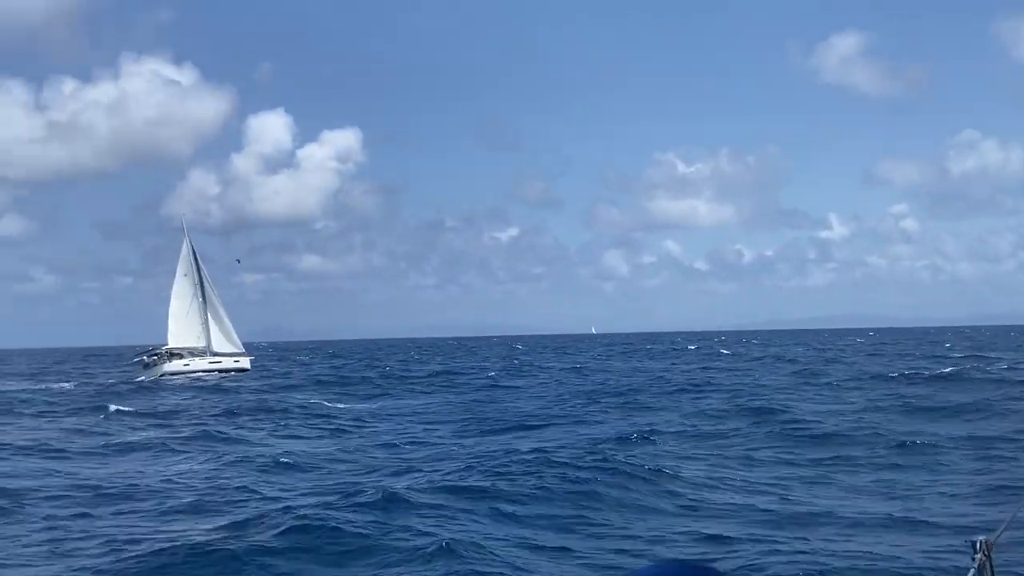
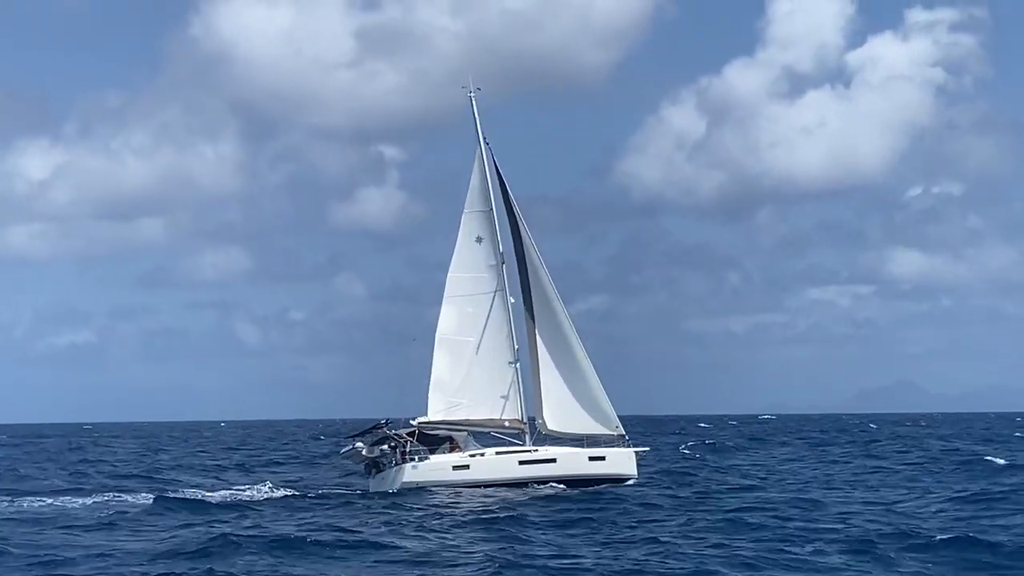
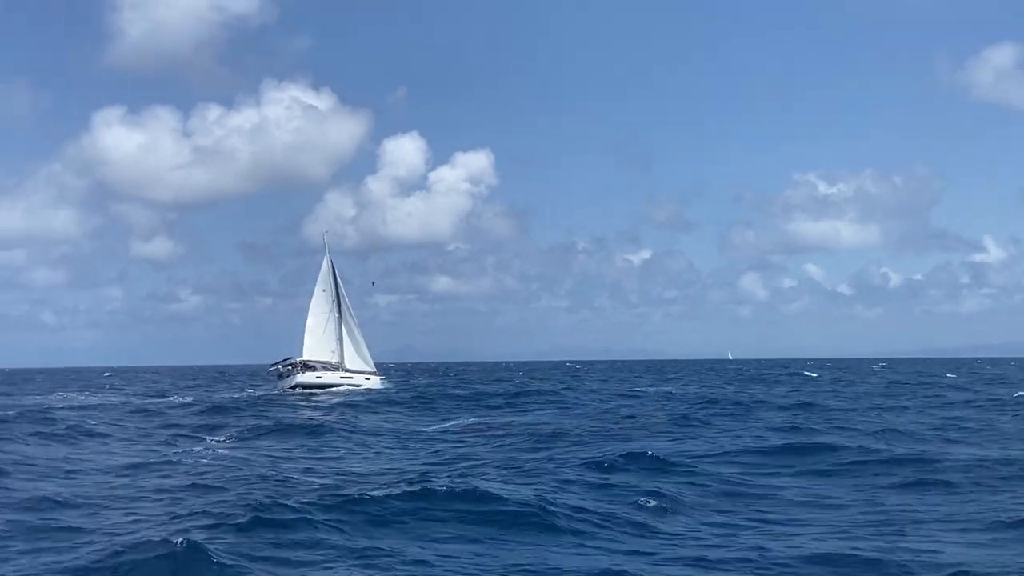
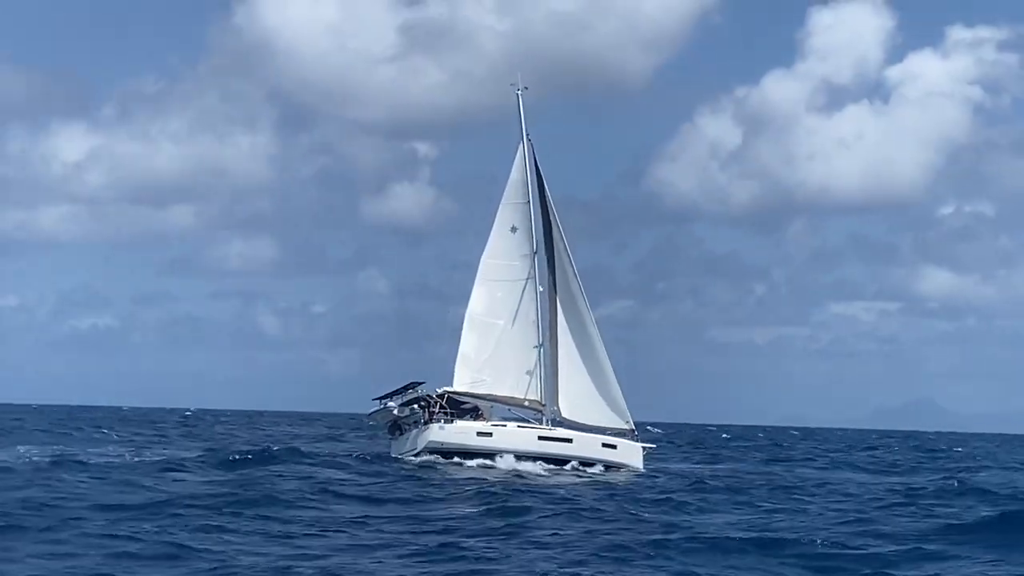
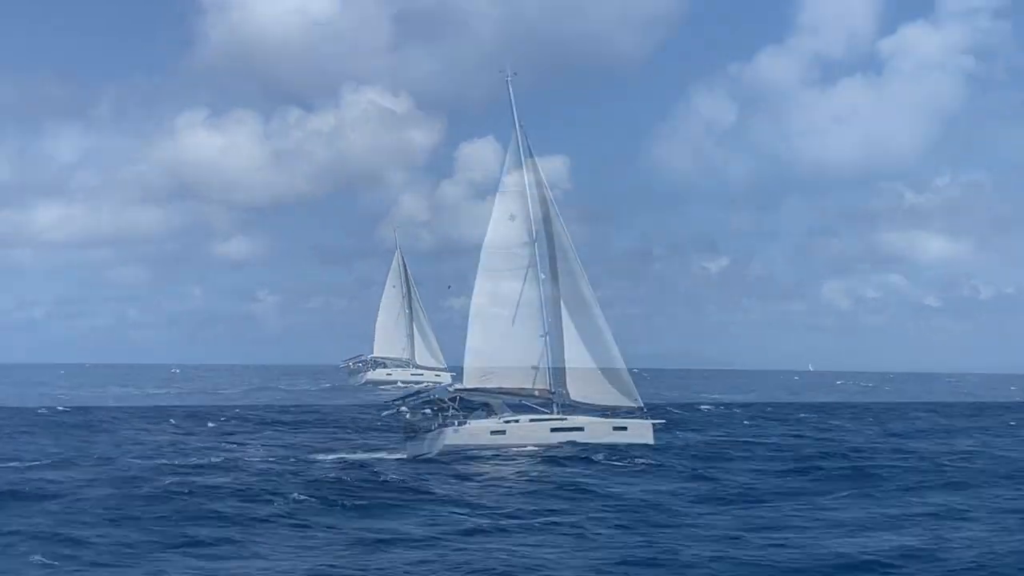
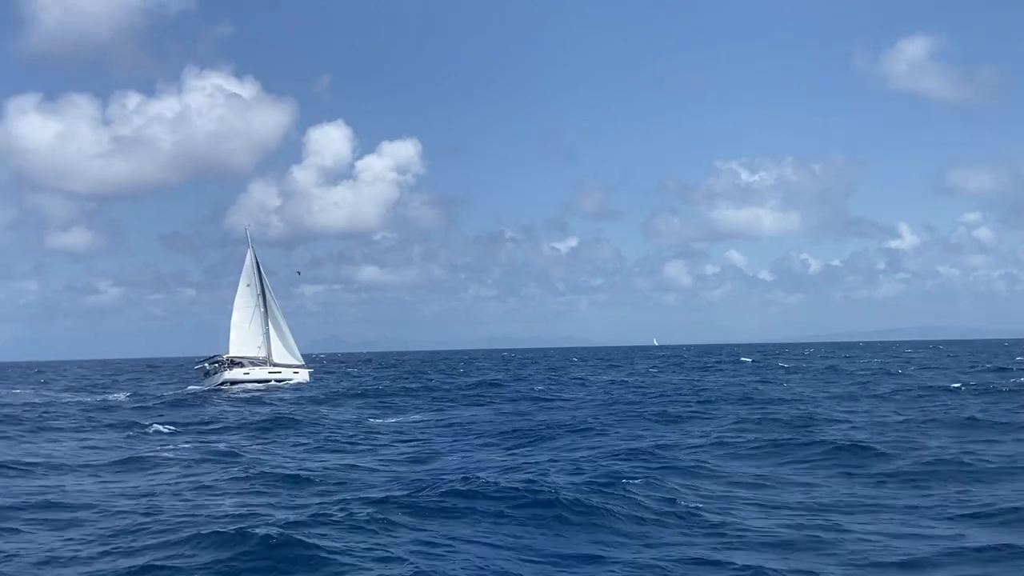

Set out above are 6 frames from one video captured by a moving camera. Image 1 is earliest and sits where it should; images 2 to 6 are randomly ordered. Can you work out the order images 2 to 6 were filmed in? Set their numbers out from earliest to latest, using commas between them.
6, 3, 5, 4, 2
